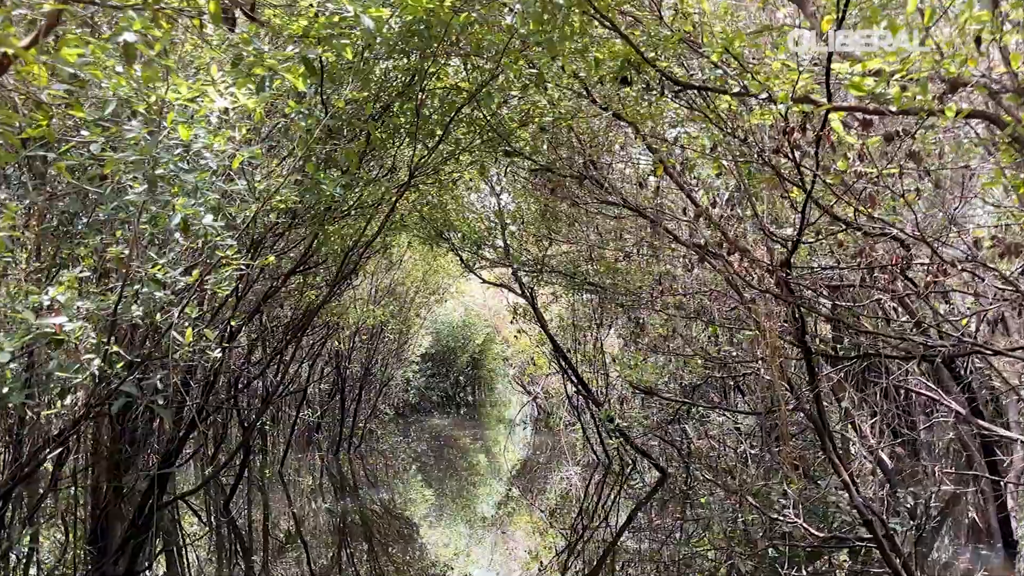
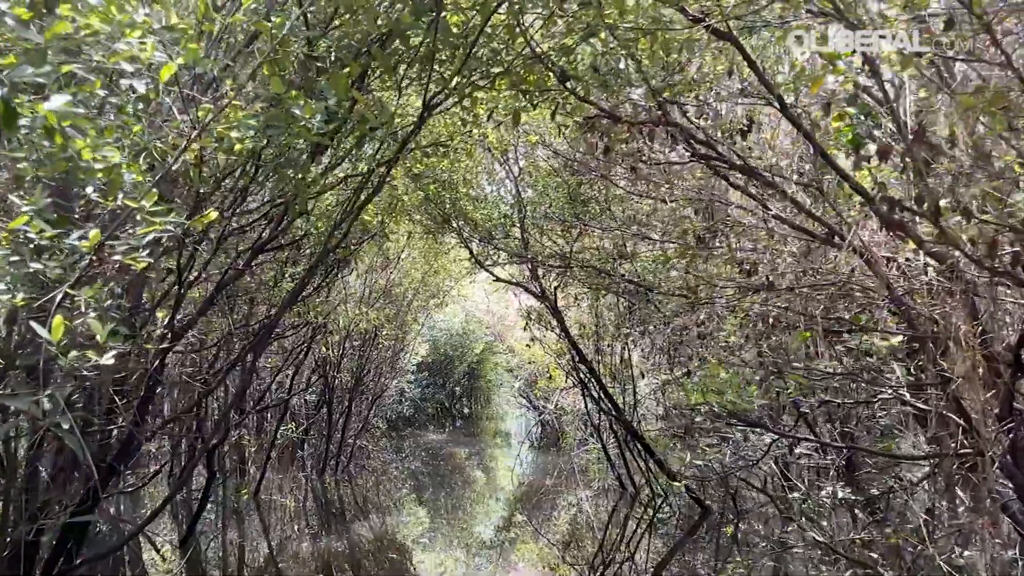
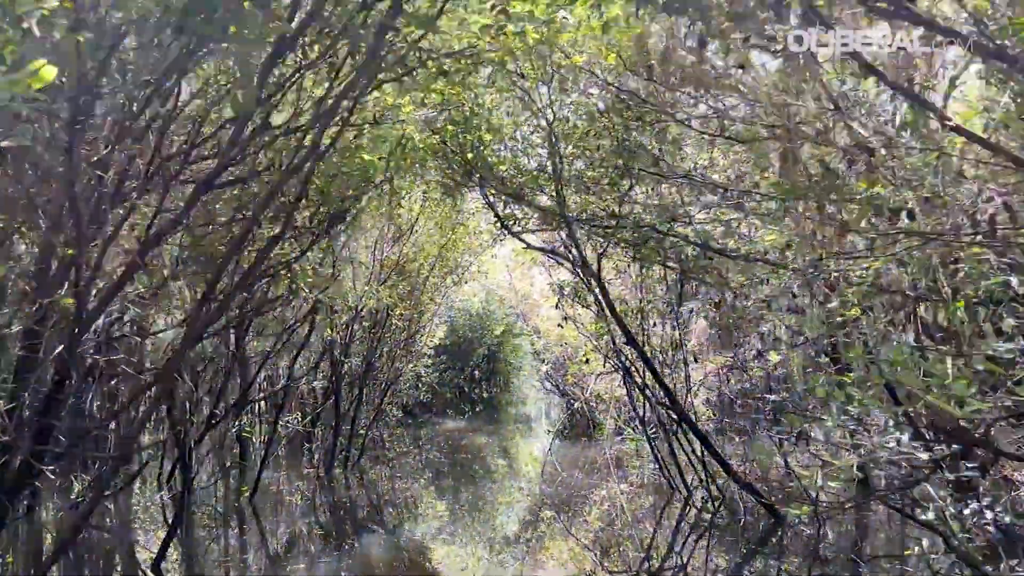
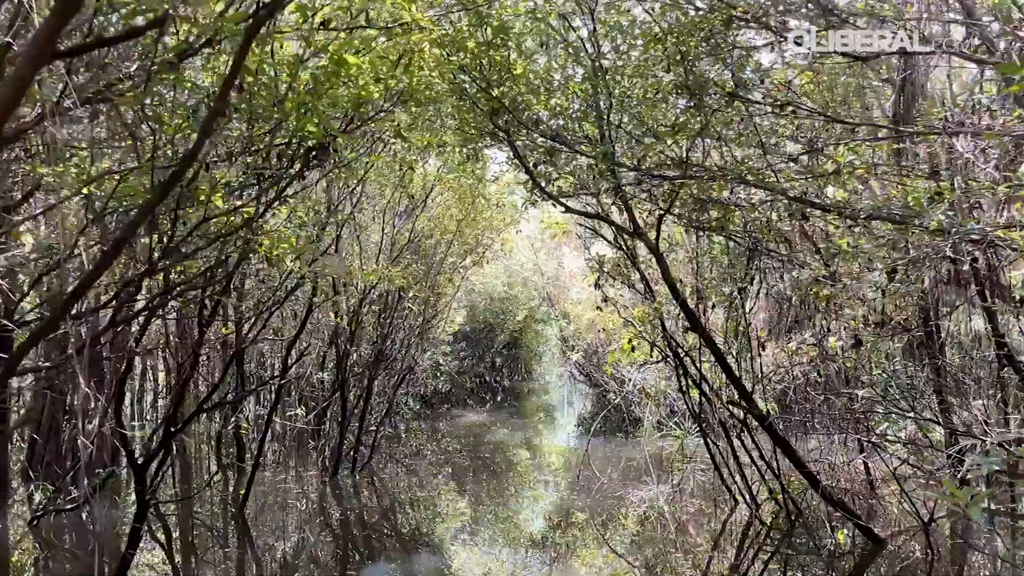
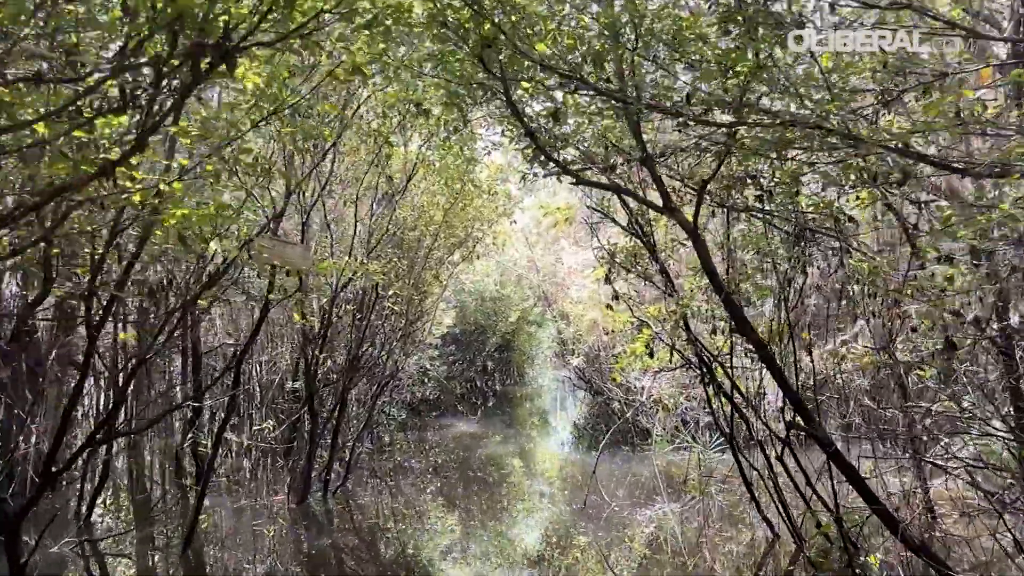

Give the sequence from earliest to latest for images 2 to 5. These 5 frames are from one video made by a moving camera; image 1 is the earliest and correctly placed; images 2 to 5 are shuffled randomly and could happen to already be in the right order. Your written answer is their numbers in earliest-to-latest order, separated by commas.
2, 3, 4, 5
